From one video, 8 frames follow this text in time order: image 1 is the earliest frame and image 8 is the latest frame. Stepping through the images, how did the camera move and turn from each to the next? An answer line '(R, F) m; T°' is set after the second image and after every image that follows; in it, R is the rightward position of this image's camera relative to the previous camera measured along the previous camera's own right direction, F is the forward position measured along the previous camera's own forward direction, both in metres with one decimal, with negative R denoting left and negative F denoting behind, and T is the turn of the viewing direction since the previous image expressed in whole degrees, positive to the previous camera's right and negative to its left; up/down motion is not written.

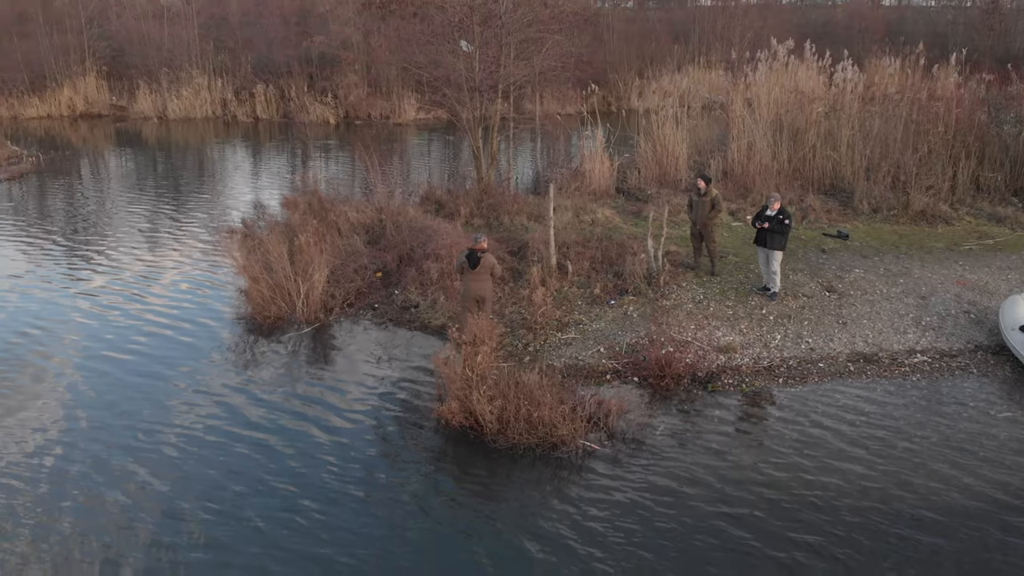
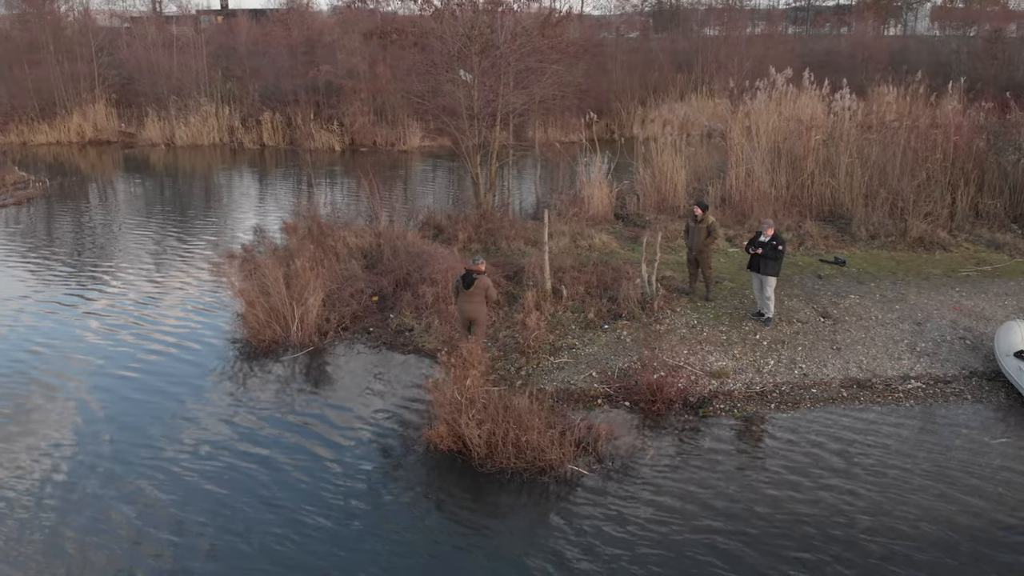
(+0.2, 0.0) m; -1°
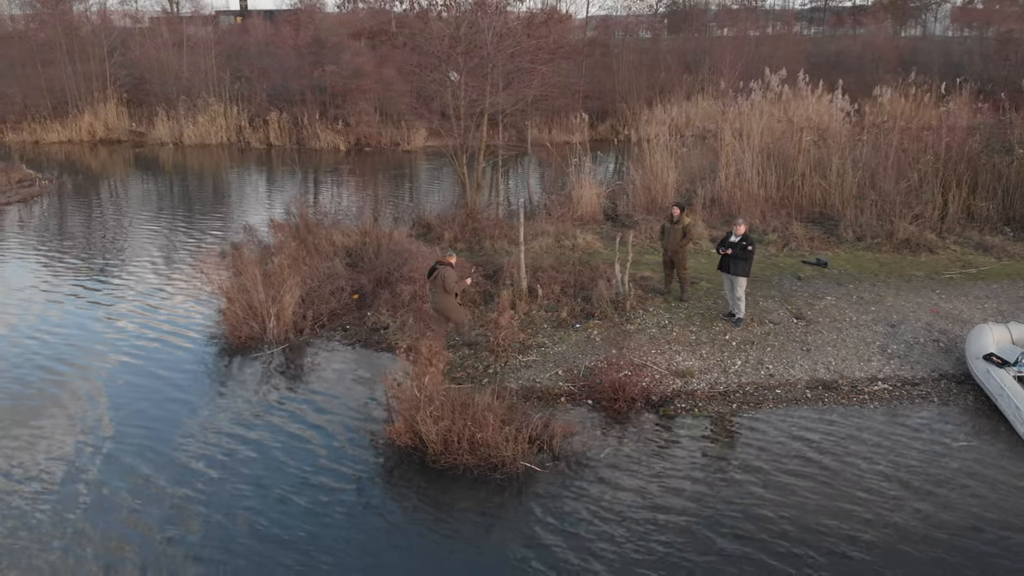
(+0.7, -0.1) m; -1°
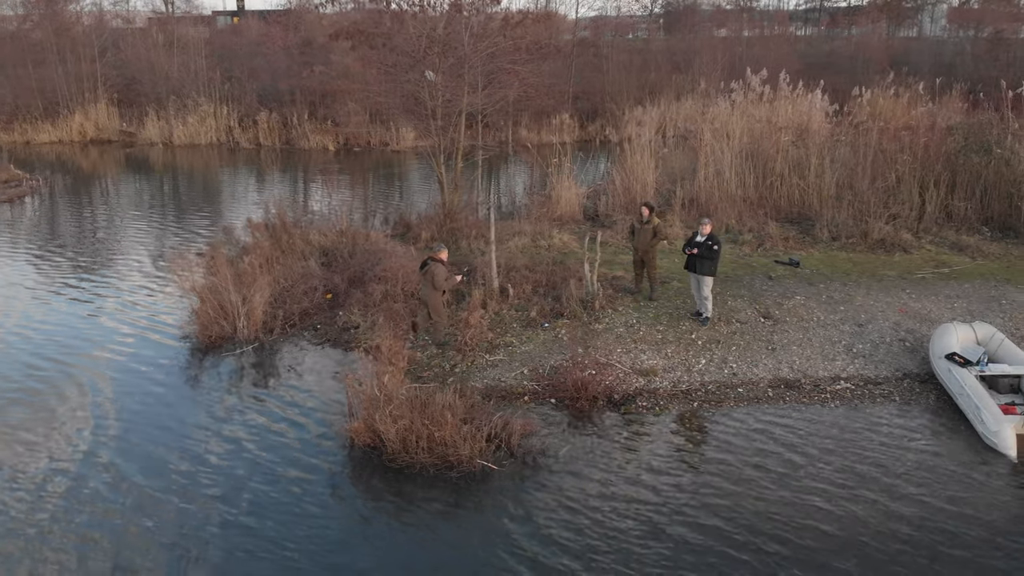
(+0.5, 0.0) m; 0°
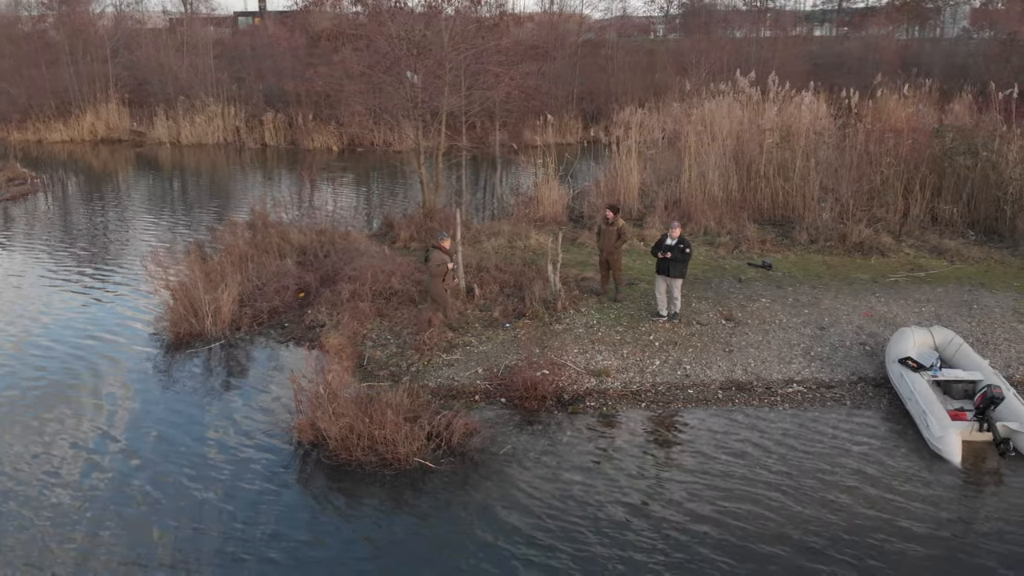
(+0.9, -0.1) m; -1°
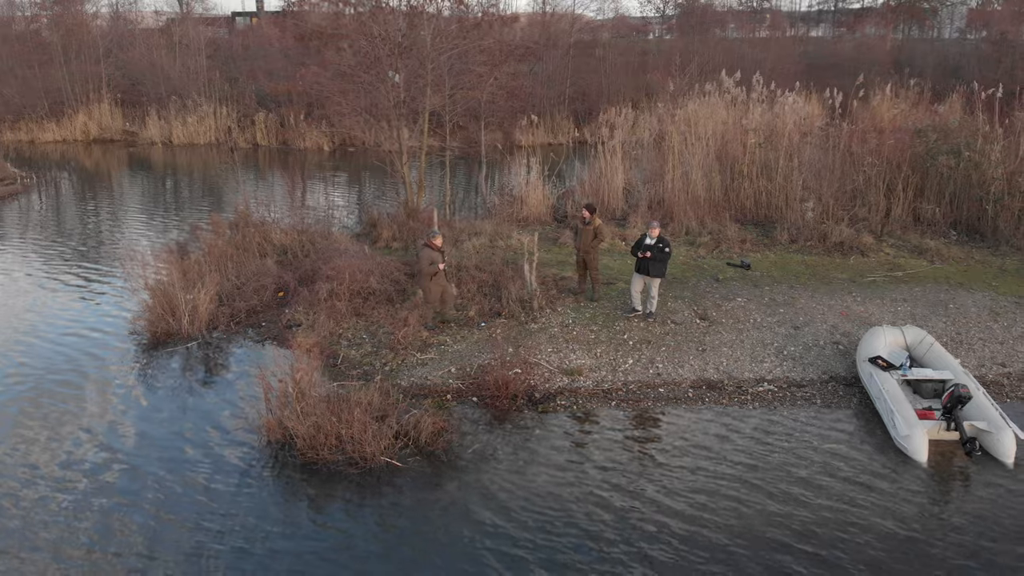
(+0.4, 0.0) m; 0°
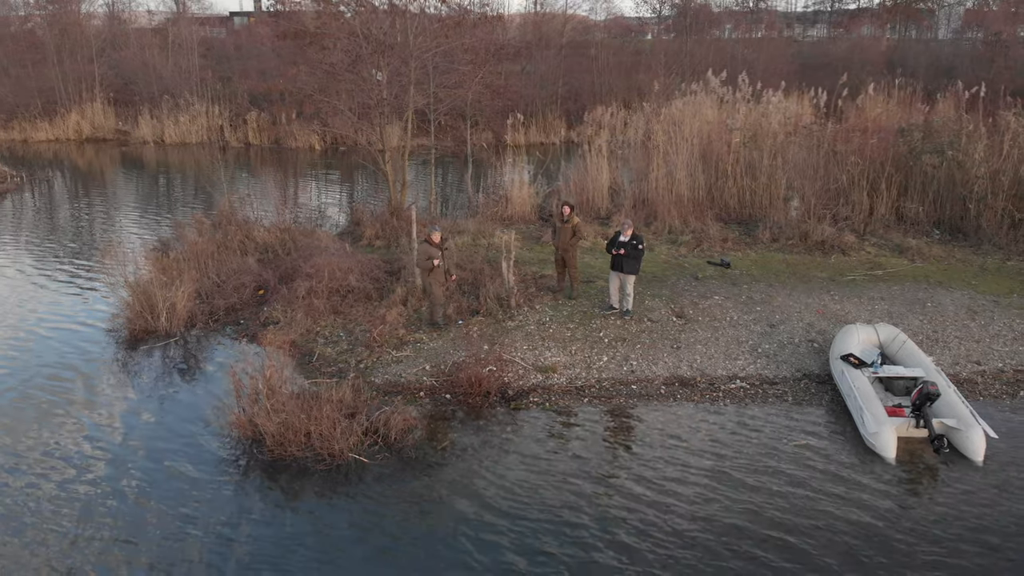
(+0.4, 0.0) m; 0°
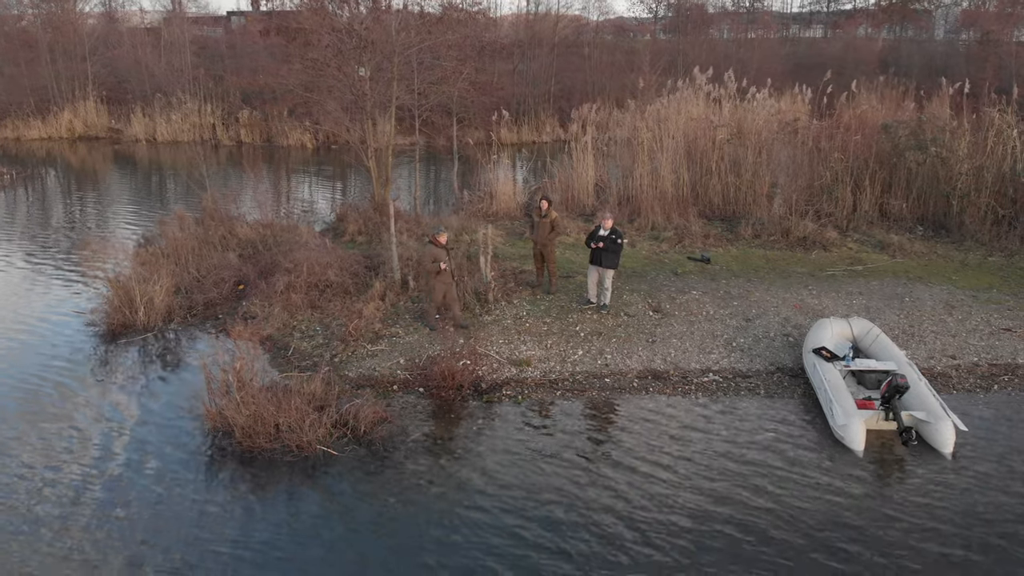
(+0.4, 0.0) m; 0°
